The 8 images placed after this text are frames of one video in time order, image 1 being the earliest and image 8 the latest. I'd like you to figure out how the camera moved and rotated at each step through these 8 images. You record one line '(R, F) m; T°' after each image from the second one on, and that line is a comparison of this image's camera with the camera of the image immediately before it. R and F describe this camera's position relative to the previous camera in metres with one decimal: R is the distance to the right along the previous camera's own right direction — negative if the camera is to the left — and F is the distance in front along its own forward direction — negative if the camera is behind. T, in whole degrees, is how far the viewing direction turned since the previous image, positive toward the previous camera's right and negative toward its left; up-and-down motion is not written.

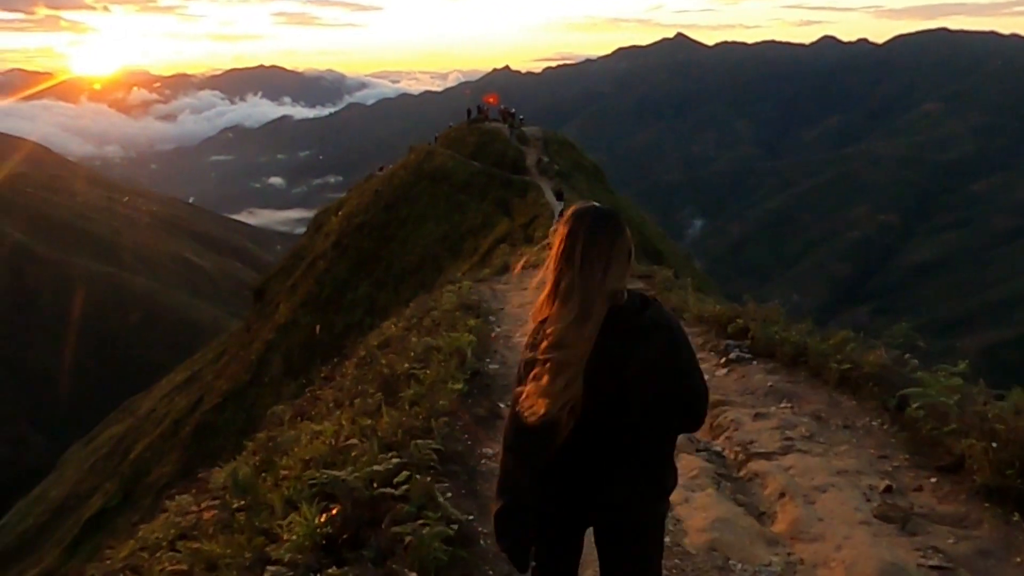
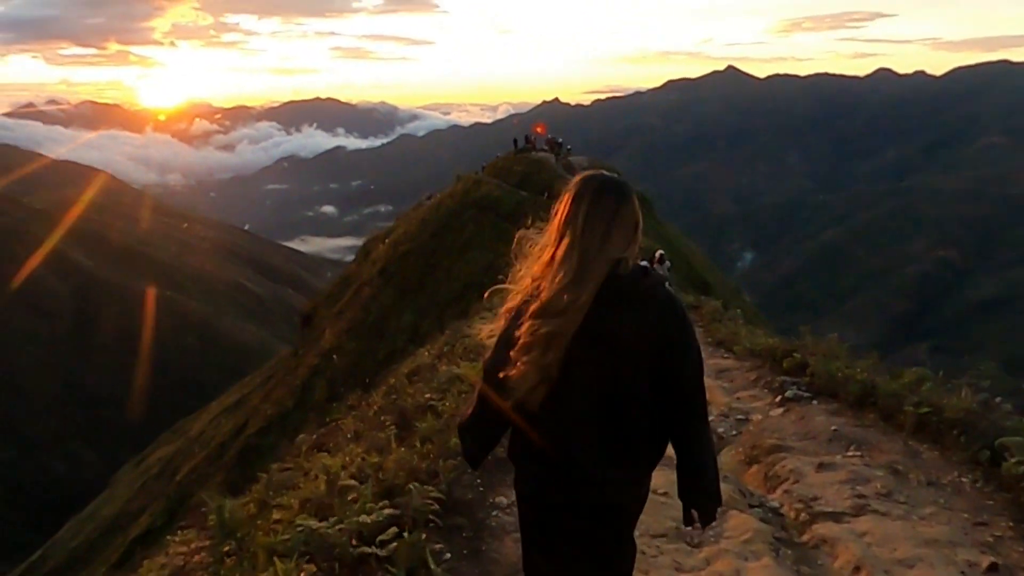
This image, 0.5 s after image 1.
(+0.2, +0.8) m; -4°
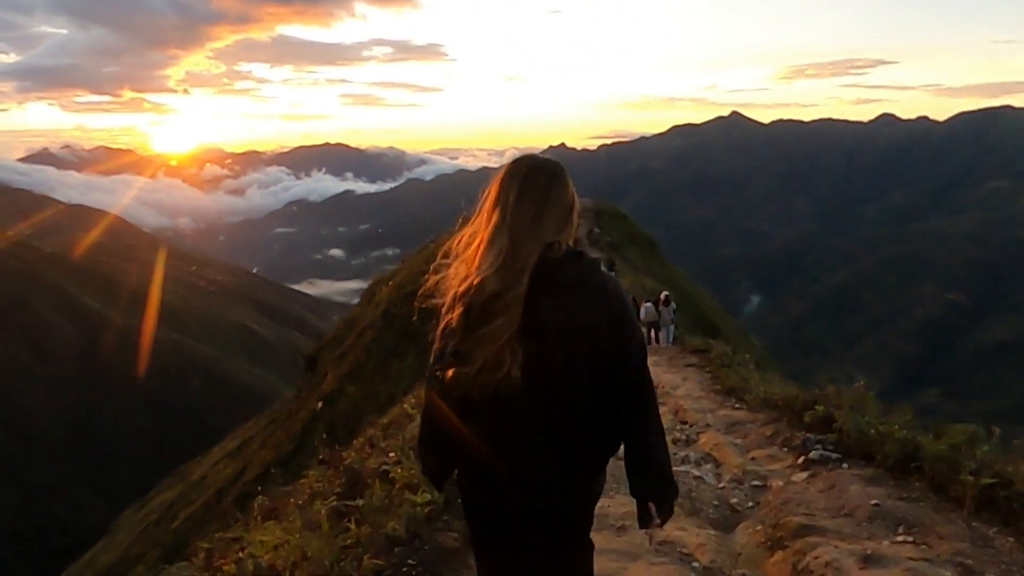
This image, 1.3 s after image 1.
(+0.3, +1.3) m; -1°
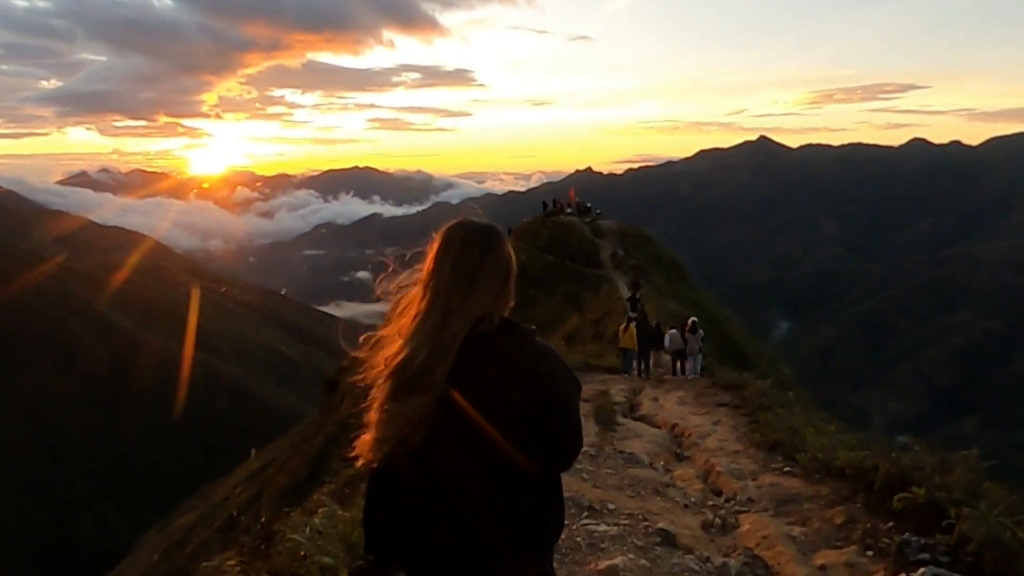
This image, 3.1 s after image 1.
(+0.5, +2.6) m; -2°
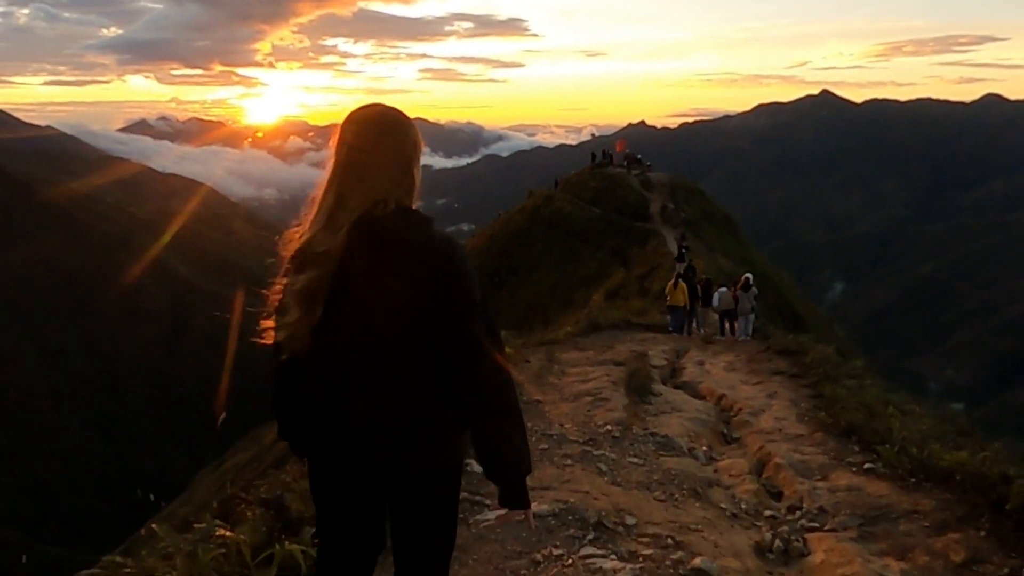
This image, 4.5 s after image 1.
(+0.4, +2.0) m; -4°
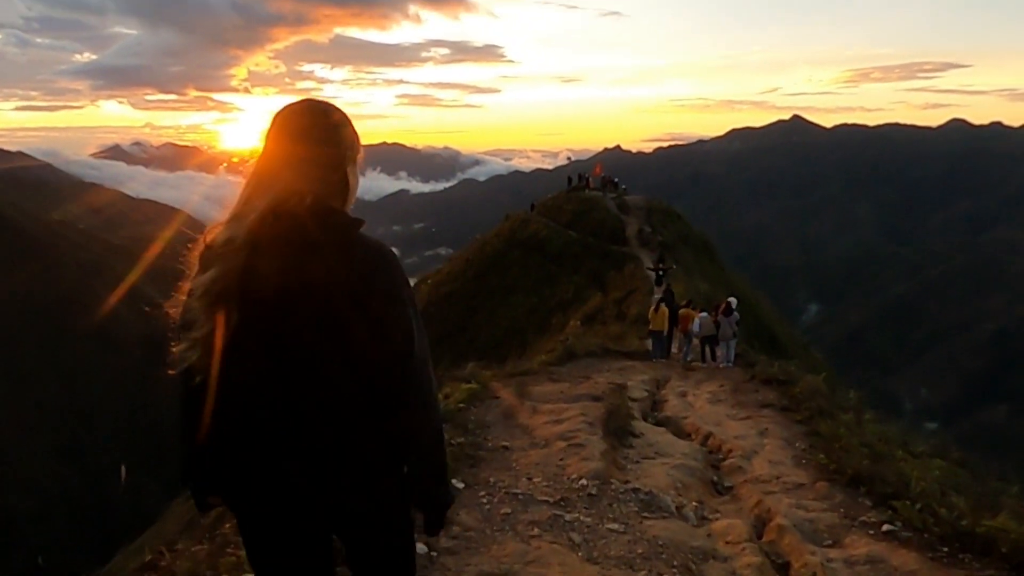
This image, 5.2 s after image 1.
(+0.2, +1.1) m; +2°
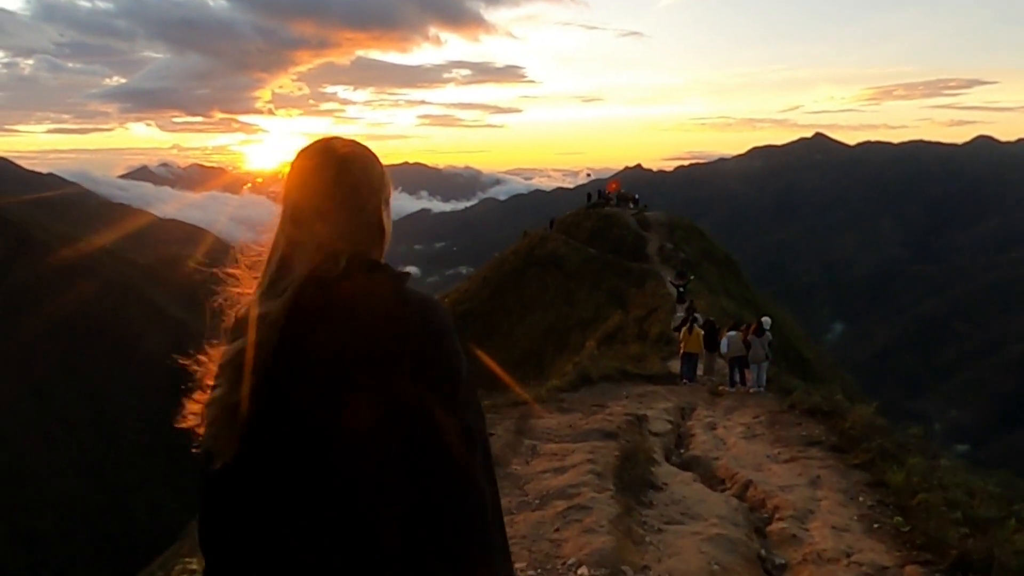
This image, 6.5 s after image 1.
(+0.3, +1.9) m; -2°
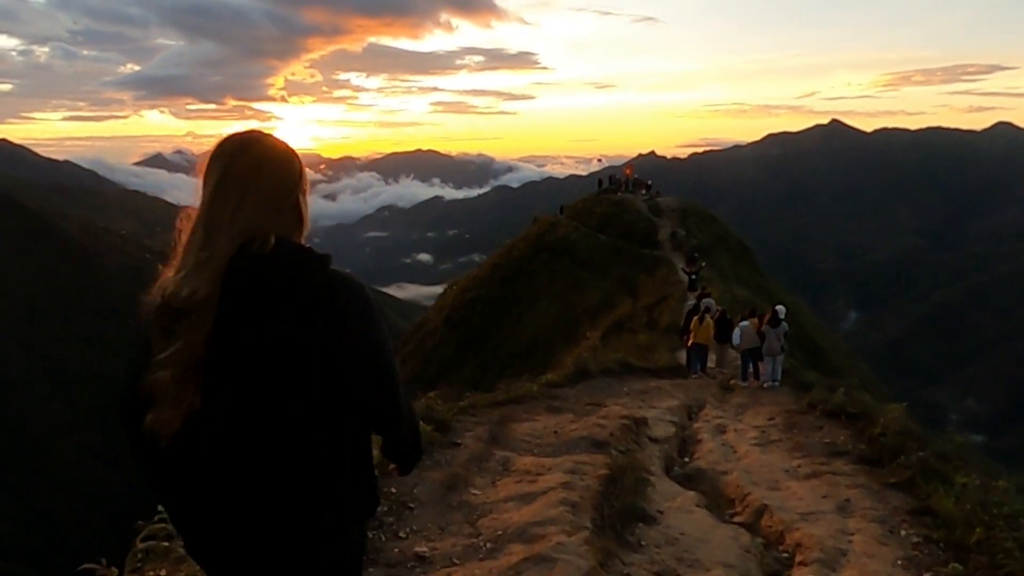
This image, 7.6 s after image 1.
(+0.5, +1.6) m; -1°
